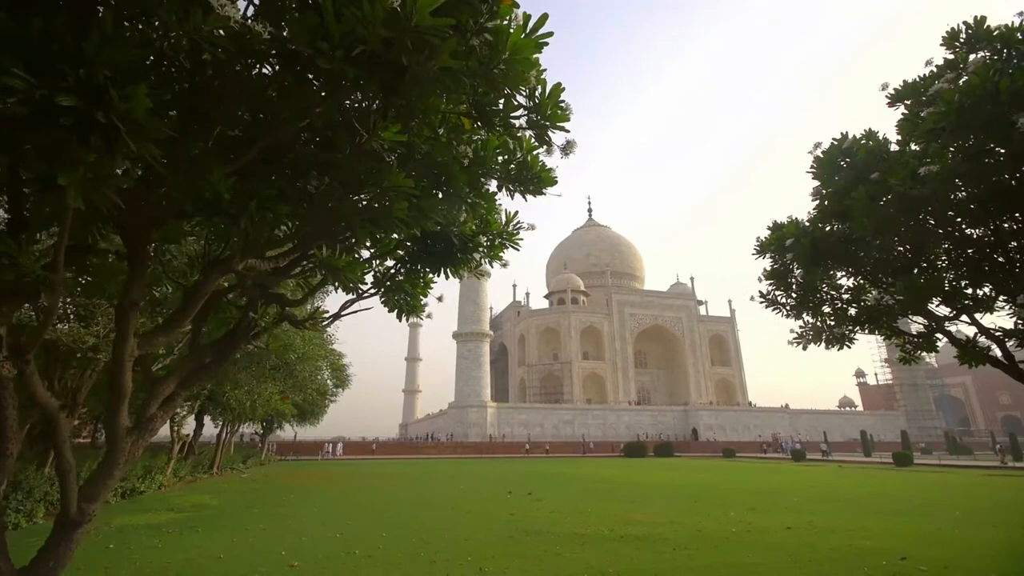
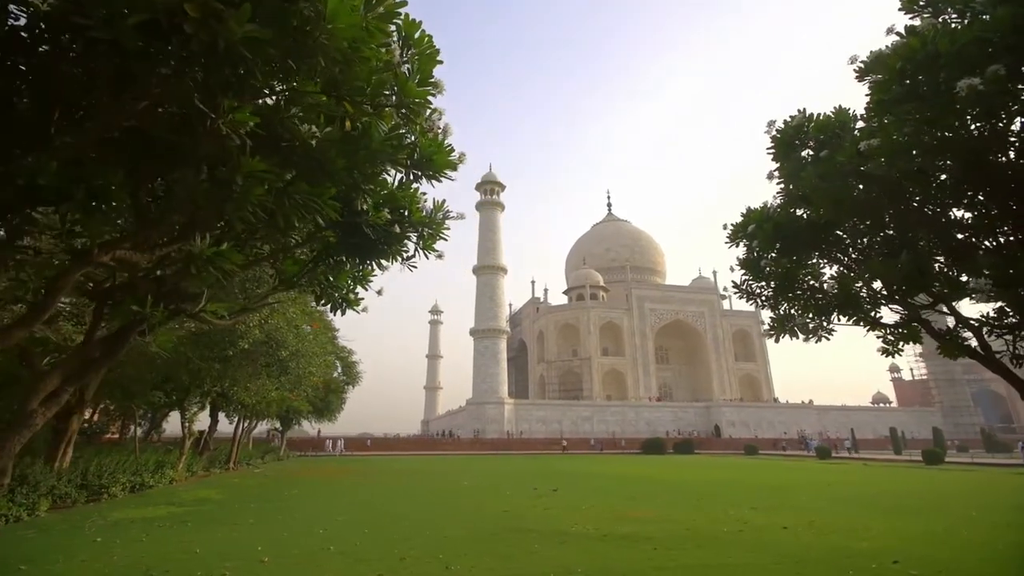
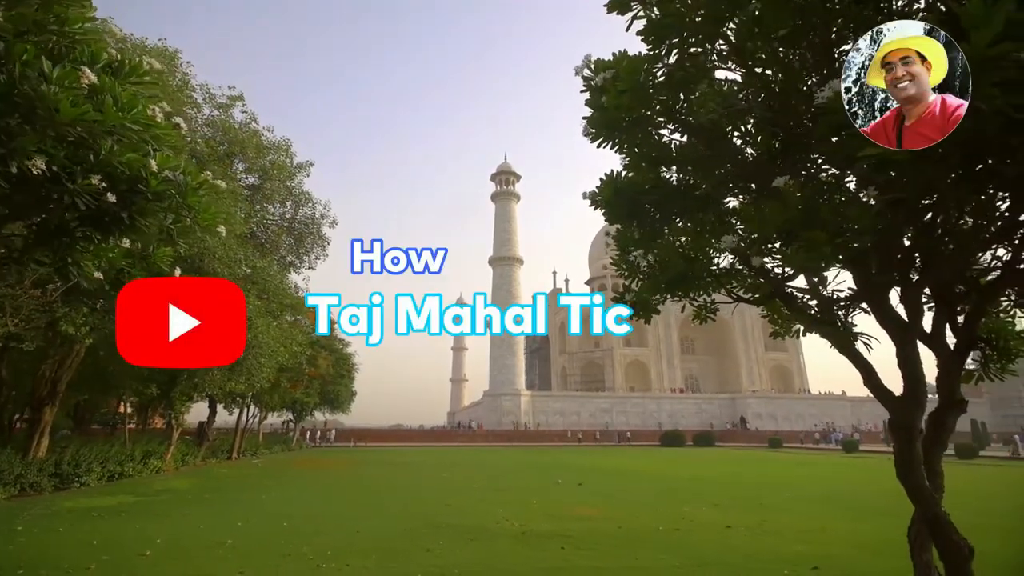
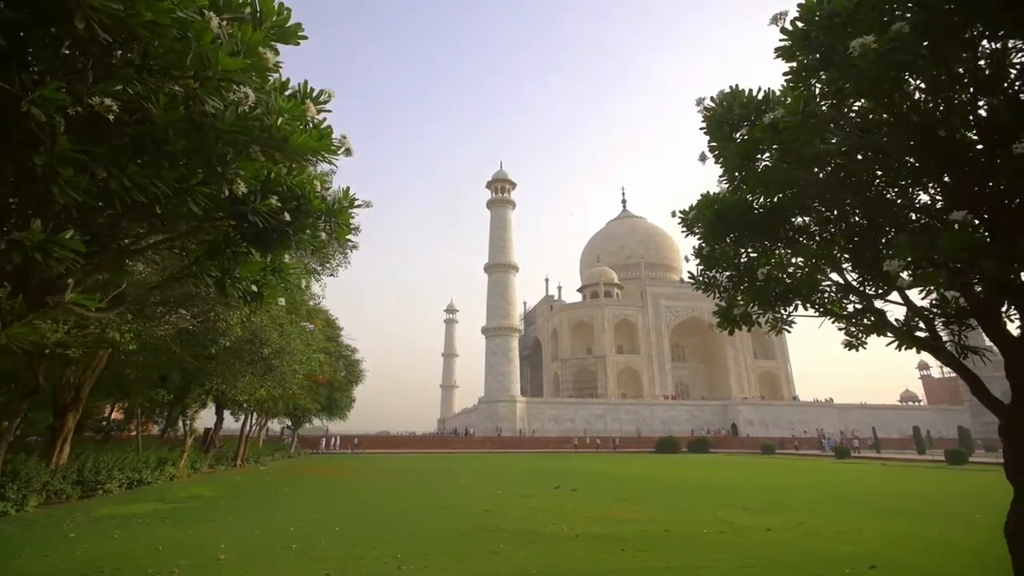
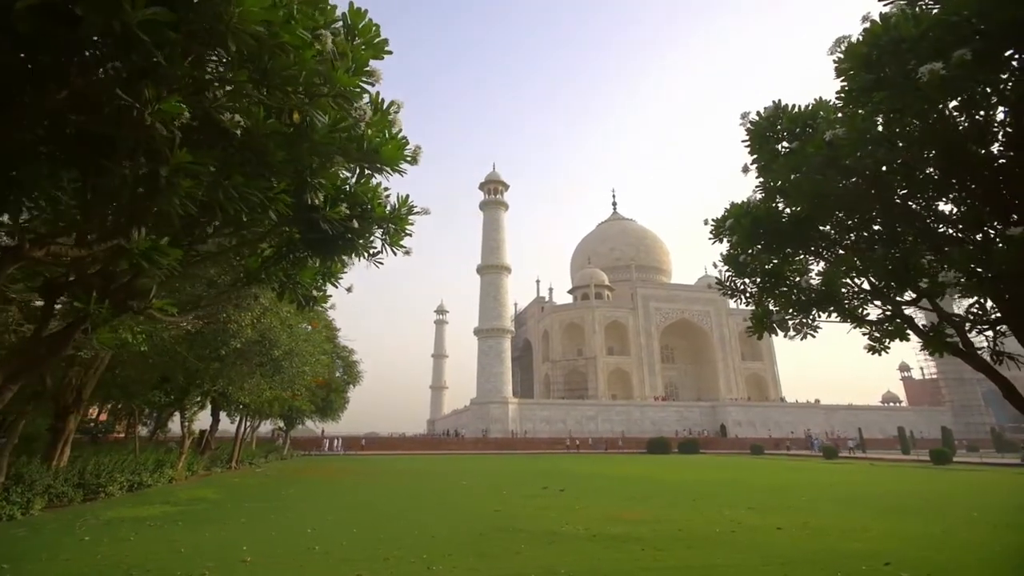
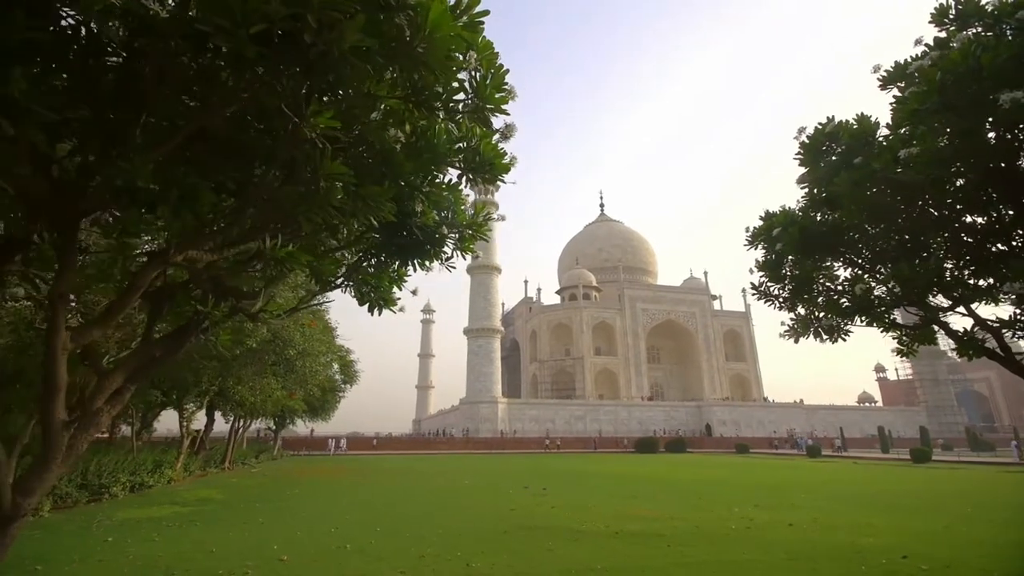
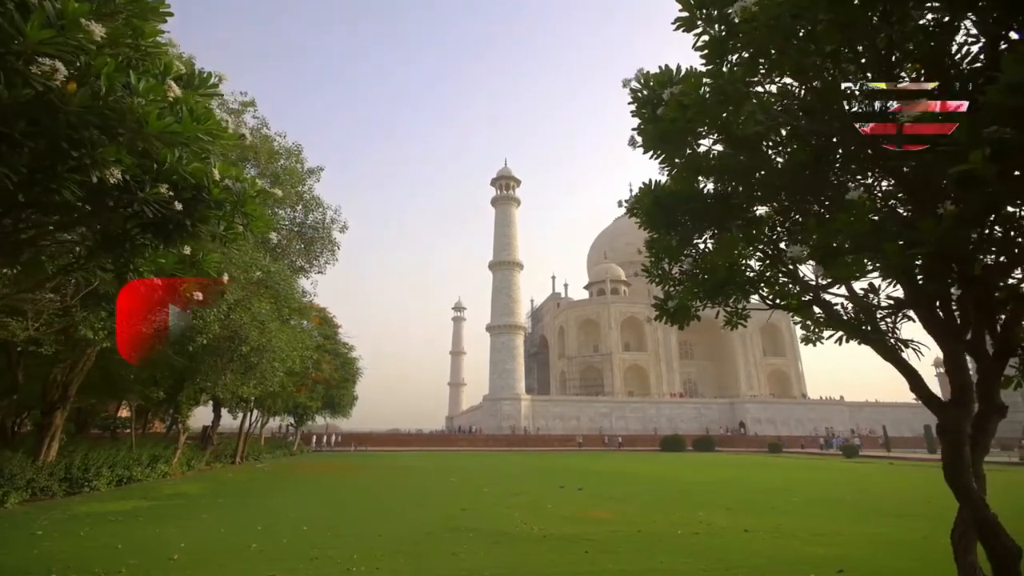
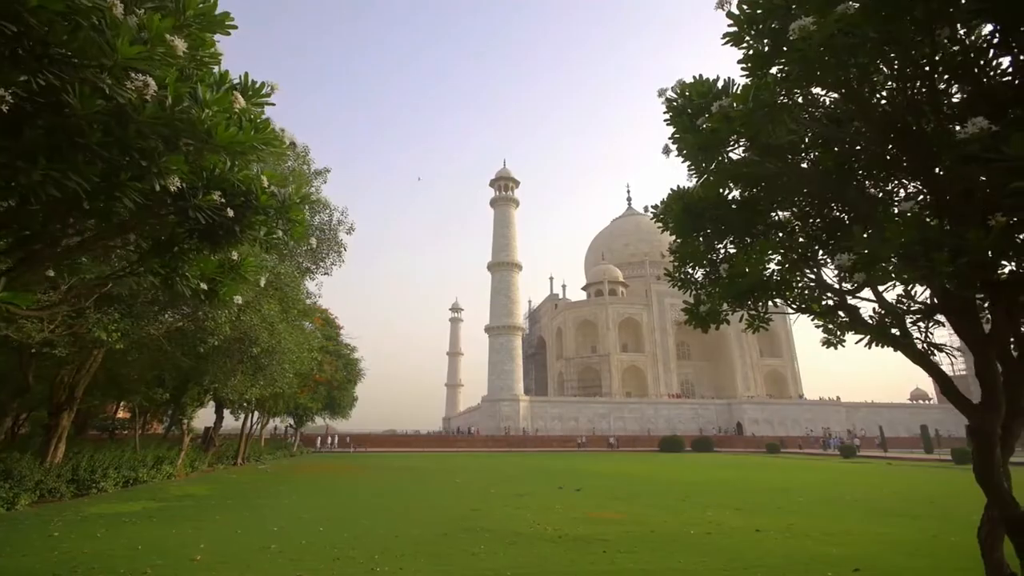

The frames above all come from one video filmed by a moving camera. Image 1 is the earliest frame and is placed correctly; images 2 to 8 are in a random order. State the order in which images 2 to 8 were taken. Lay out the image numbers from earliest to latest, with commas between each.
6, 2, 5, 4, 8, 7, 3
